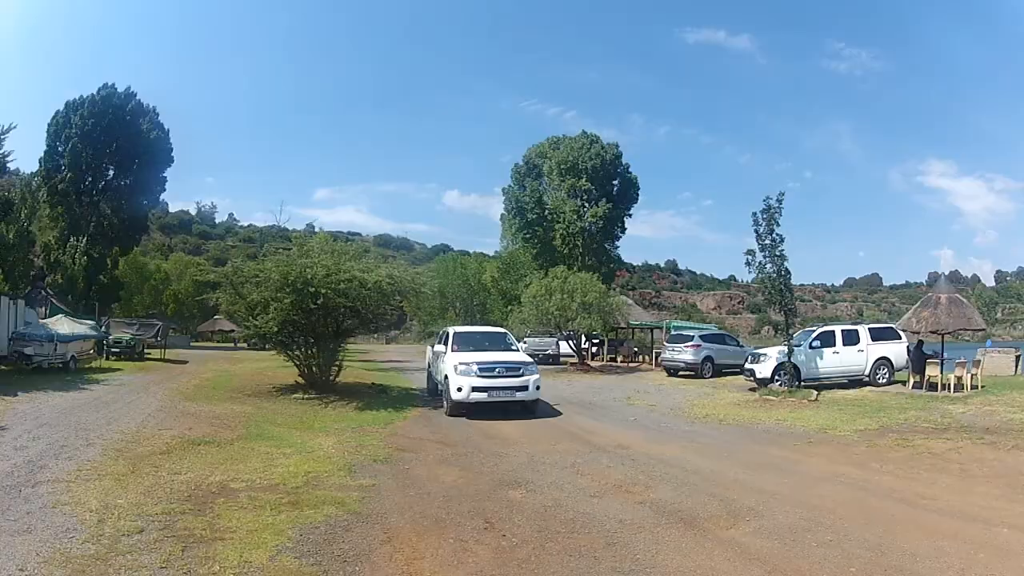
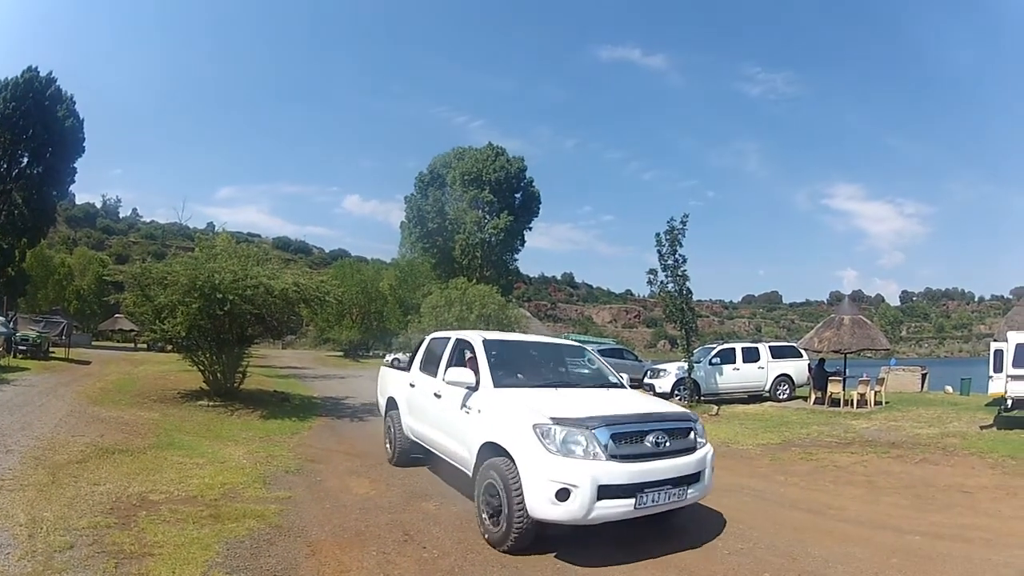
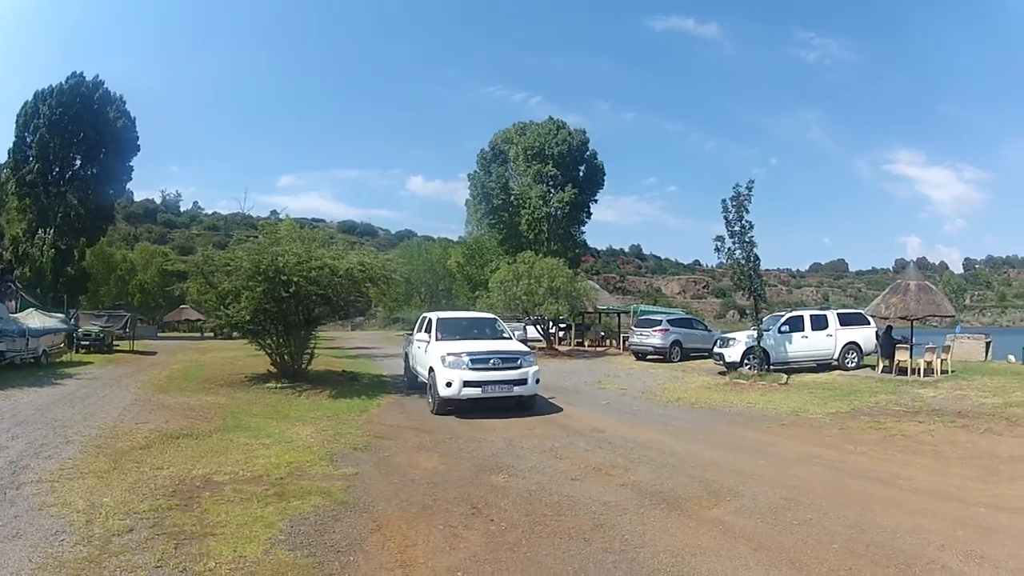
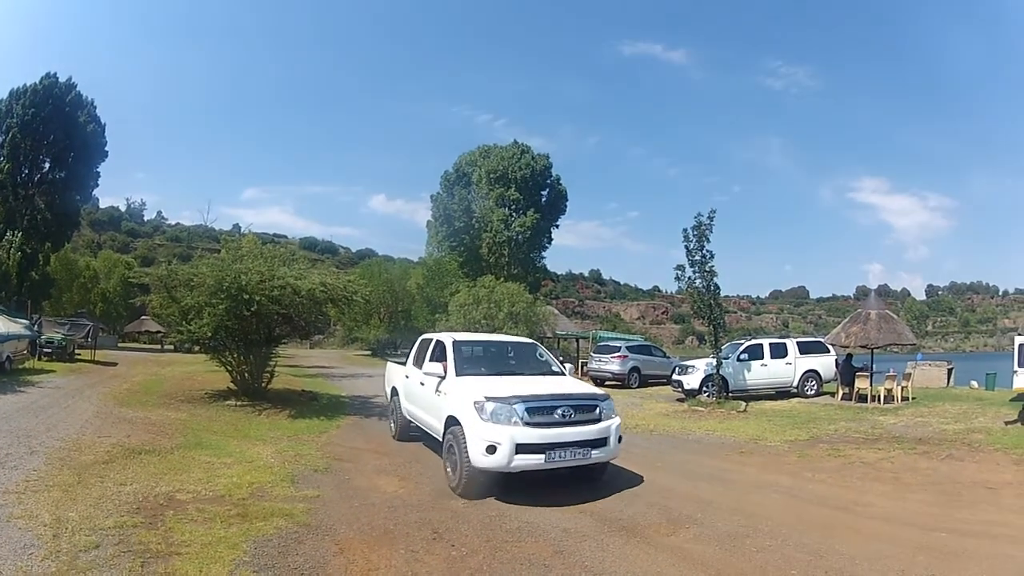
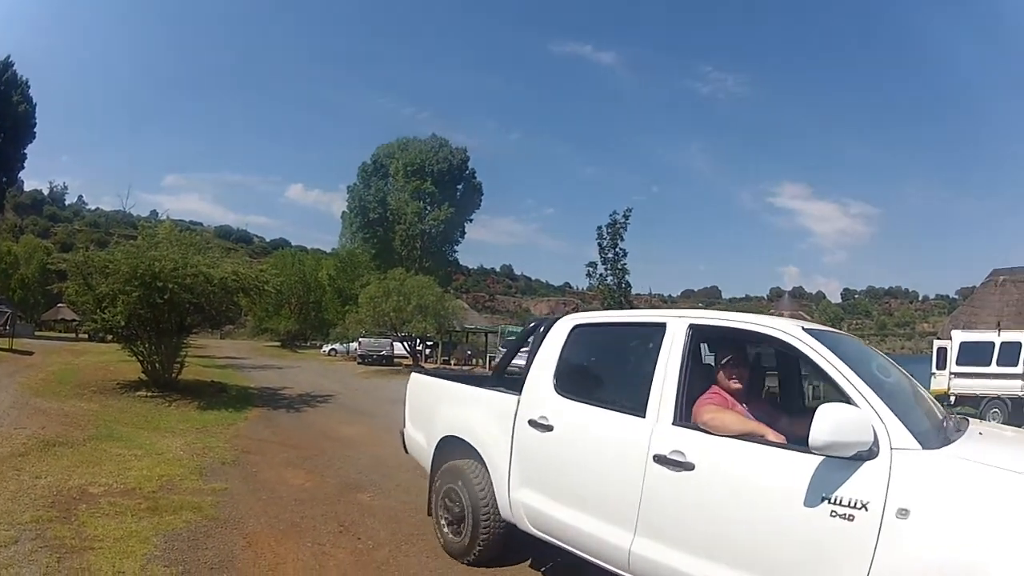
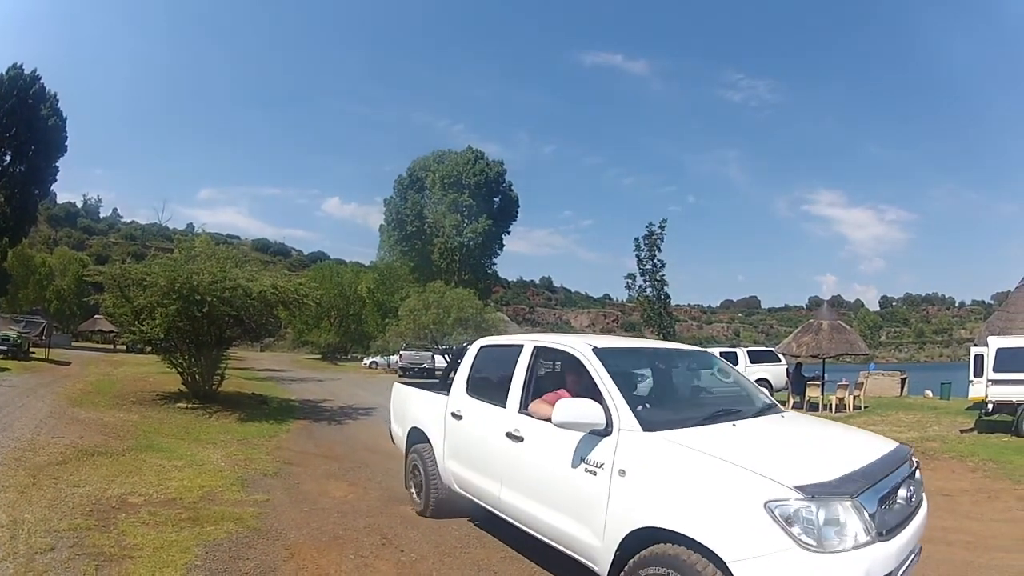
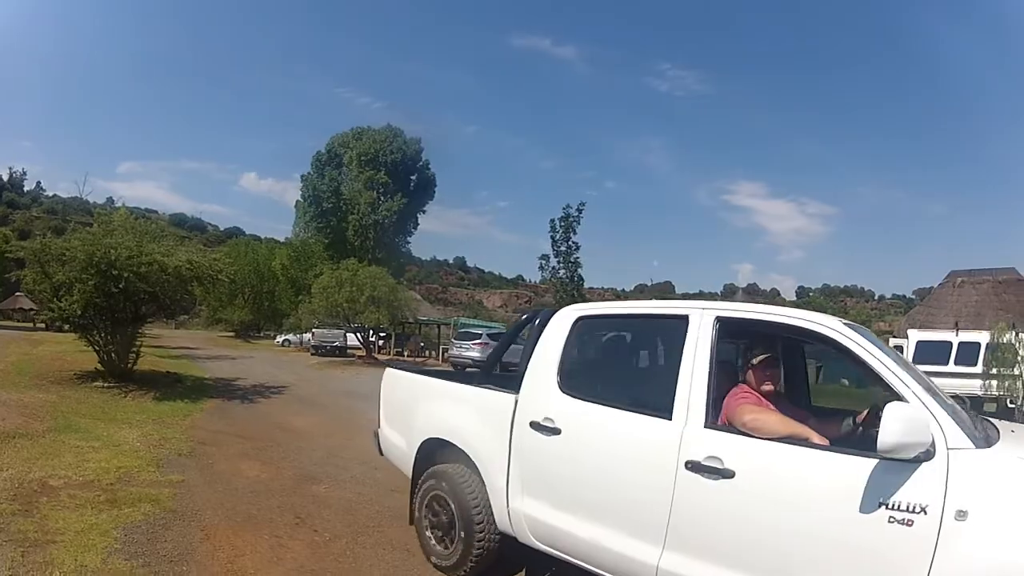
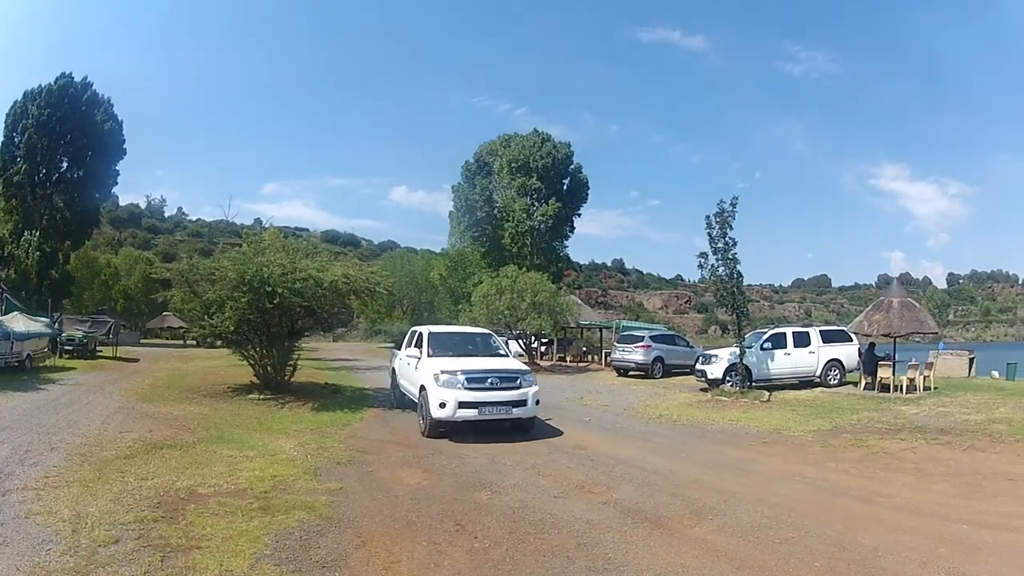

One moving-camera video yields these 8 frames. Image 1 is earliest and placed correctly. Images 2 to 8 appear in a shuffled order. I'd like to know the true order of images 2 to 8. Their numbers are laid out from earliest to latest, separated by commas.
3, 8, 4, 2, 6, 5, 7
